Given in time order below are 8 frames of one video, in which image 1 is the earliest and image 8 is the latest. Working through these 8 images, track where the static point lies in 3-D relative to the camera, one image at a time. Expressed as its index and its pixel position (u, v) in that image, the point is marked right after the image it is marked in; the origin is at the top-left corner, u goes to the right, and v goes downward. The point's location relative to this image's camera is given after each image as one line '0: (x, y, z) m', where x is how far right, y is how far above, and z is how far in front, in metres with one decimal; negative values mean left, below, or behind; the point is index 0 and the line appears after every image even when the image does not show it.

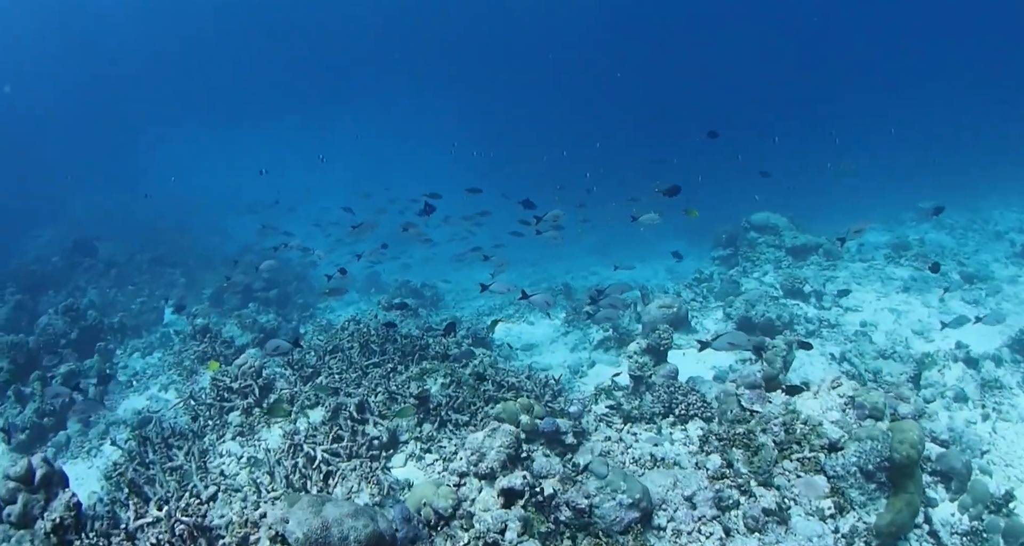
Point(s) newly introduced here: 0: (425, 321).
0: (-2.1, -1.0, +13.1) m
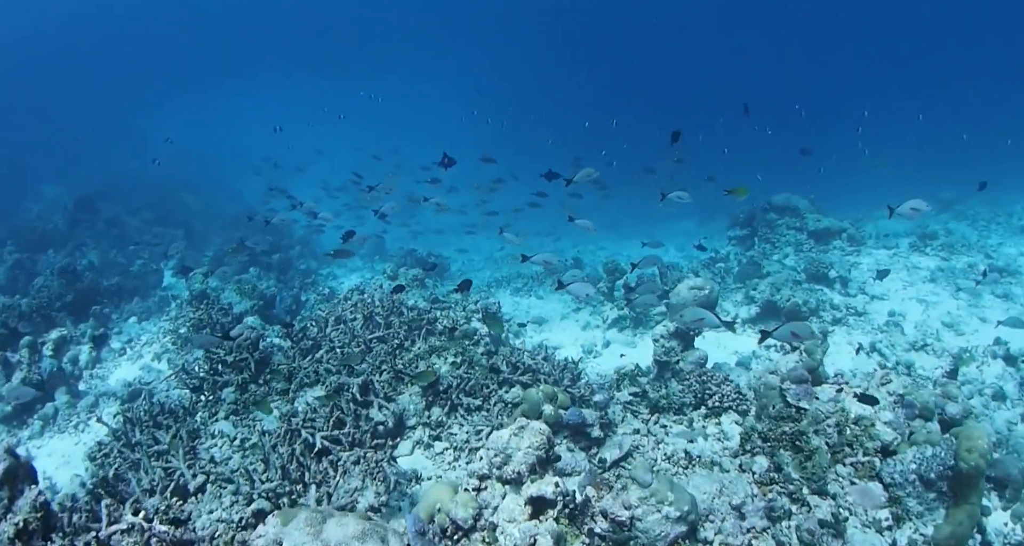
0: (-1.8, -0.4, +12.4) m
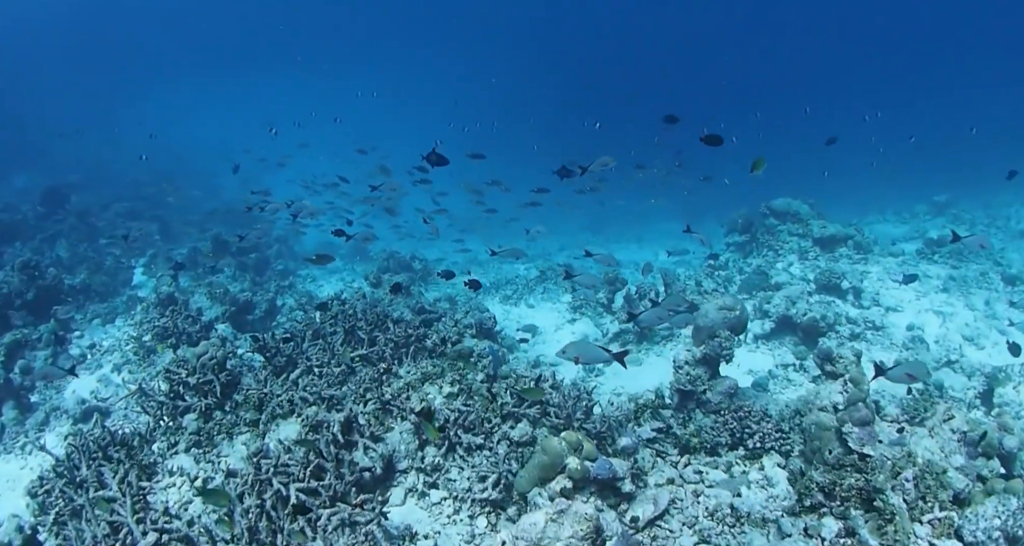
0: (-1.9, -0.5, +11.4) m
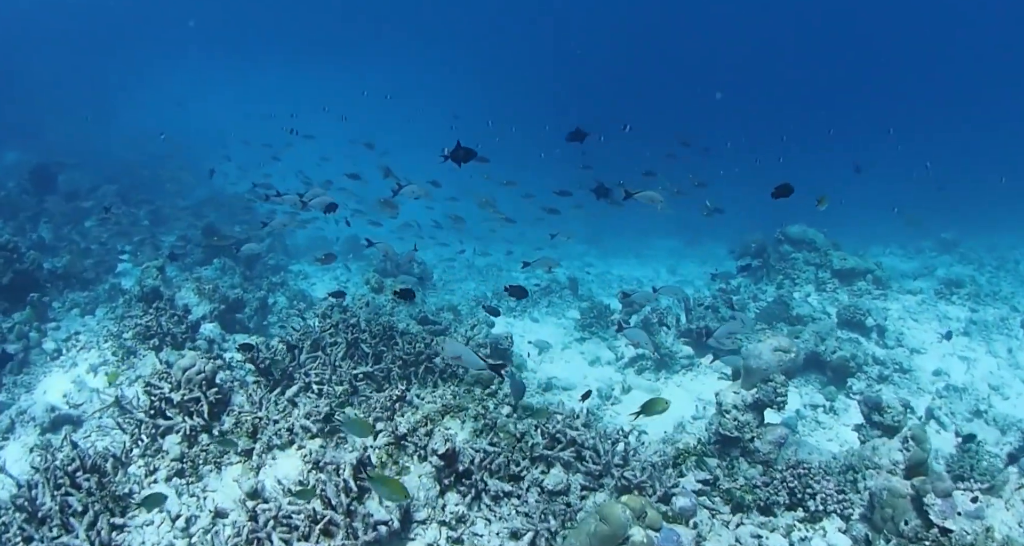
0: (-1.6, -0.7, +10.6) m
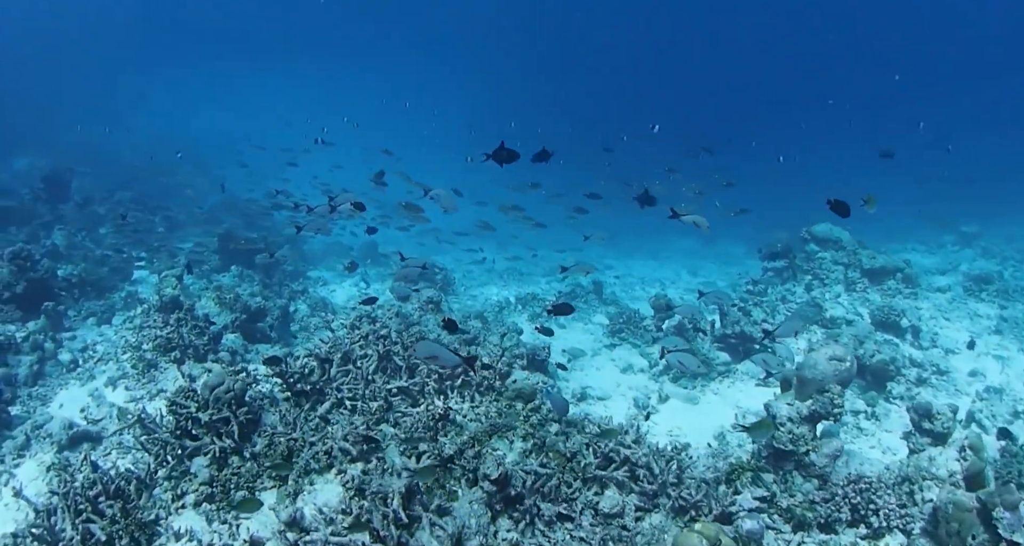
0: (-1.1, -0.8, +10.2) m
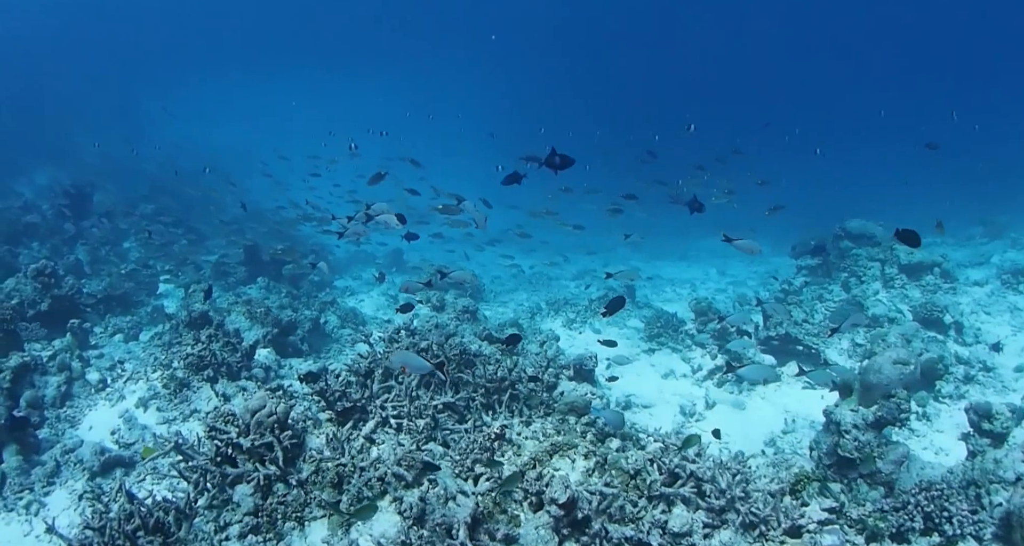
0: (-0.5, -0.9, +9.8) m
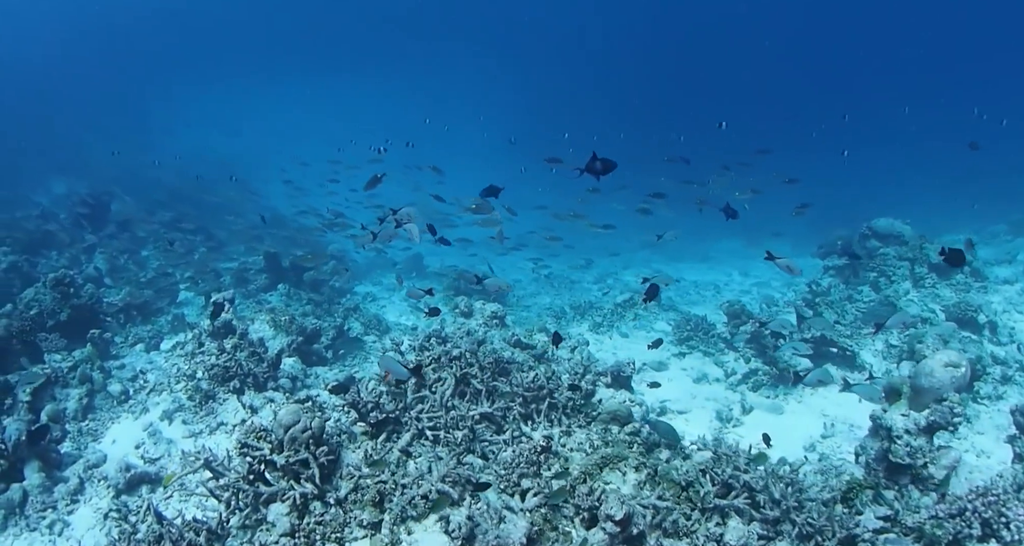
0: (0.0, -0.9, +9.5) m
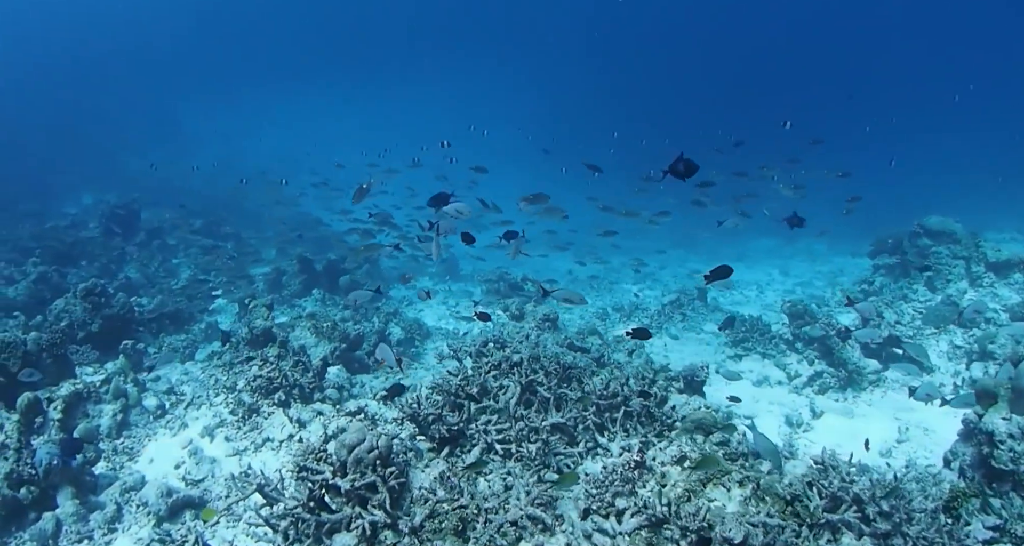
0: (+0.8, -0.9, +9.0) m
